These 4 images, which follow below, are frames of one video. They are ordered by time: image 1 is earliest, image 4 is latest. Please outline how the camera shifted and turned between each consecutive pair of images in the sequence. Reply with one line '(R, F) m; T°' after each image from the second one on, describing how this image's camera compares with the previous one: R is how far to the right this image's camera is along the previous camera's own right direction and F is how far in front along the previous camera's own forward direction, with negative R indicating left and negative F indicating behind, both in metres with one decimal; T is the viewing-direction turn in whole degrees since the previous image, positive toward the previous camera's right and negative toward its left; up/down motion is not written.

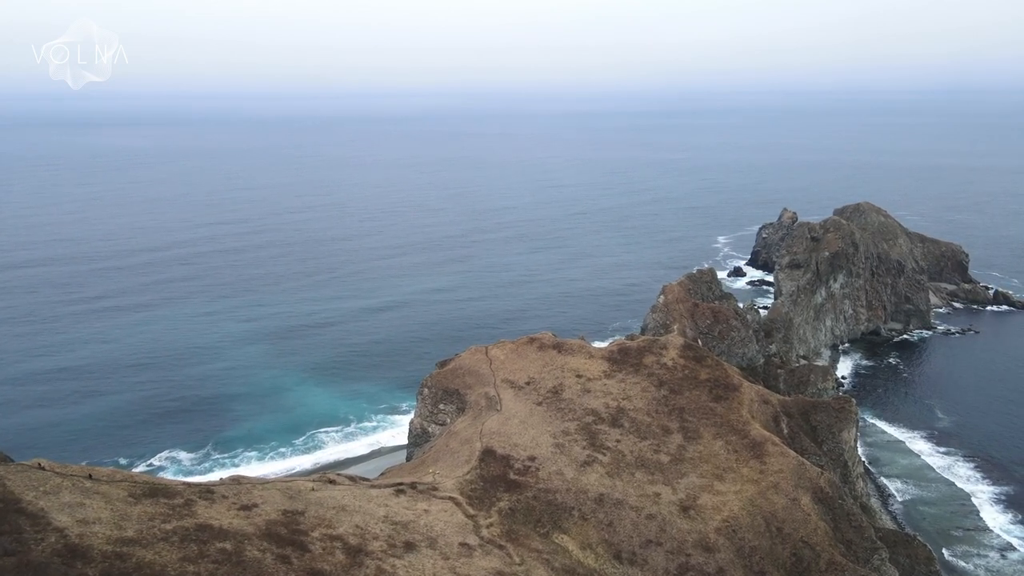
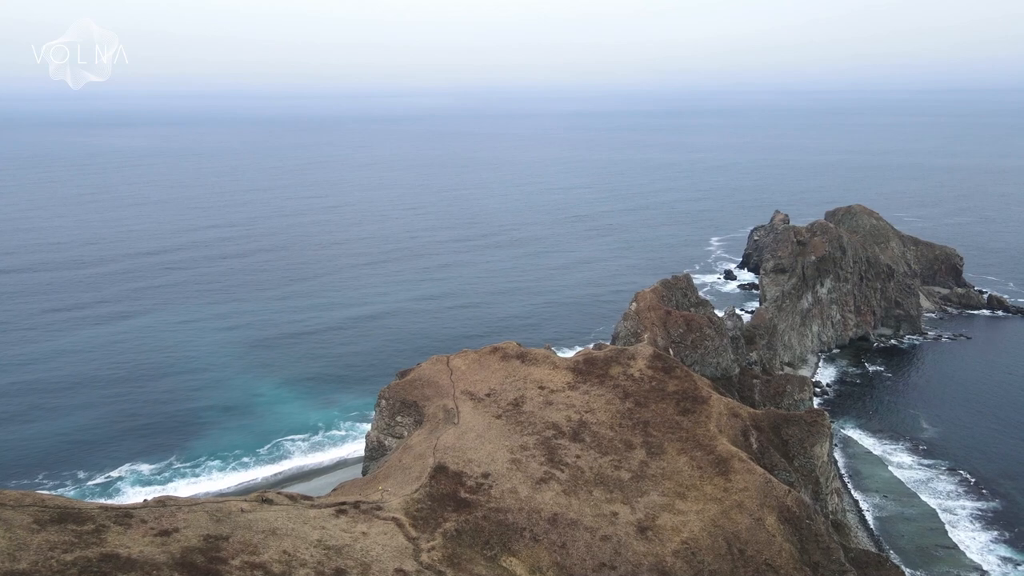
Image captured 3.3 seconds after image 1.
(+3.2, +1.9) m; 0°
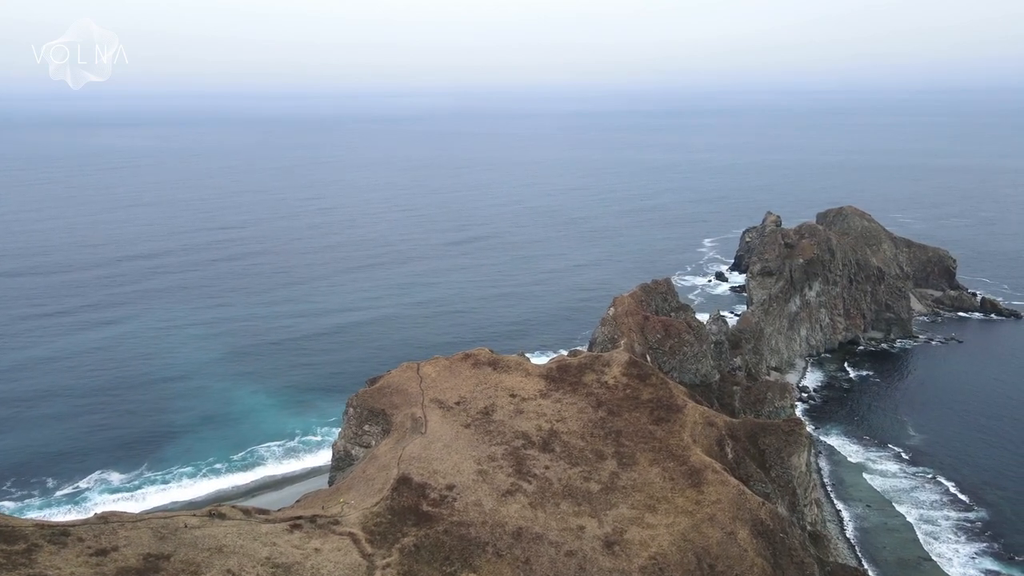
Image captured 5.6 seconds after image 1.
(+2.2, +1.3) m; 0°
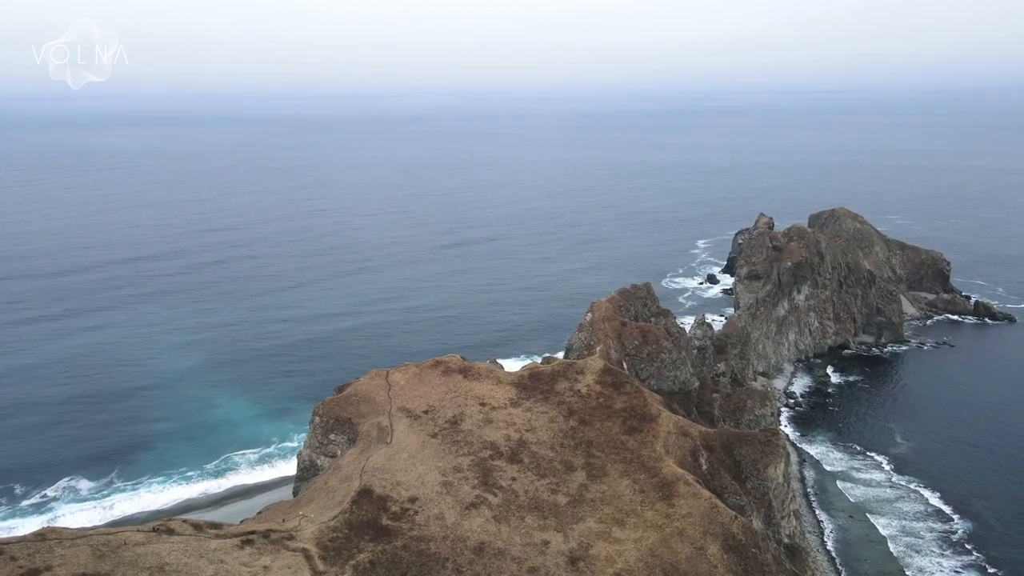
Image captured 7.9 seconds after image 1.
(+2.2, +1.3) m; 0°
